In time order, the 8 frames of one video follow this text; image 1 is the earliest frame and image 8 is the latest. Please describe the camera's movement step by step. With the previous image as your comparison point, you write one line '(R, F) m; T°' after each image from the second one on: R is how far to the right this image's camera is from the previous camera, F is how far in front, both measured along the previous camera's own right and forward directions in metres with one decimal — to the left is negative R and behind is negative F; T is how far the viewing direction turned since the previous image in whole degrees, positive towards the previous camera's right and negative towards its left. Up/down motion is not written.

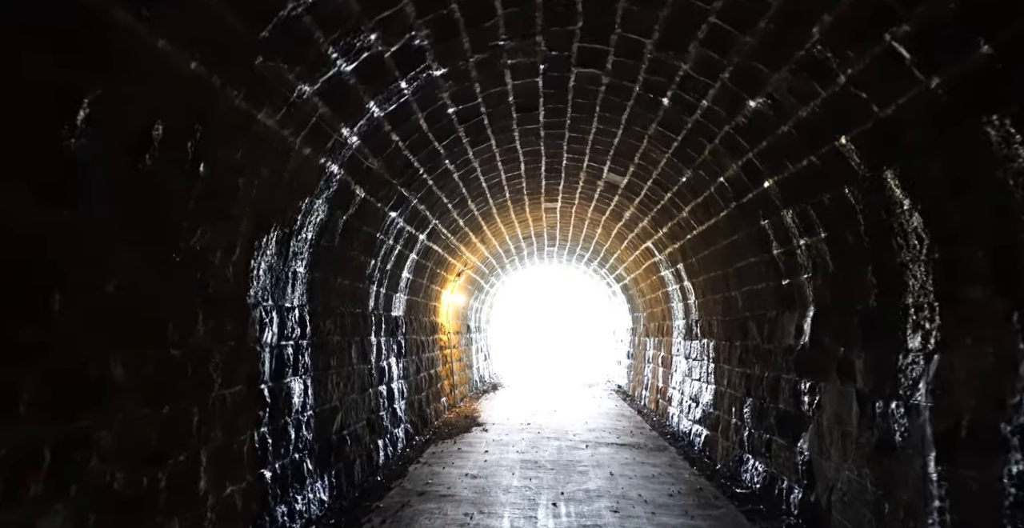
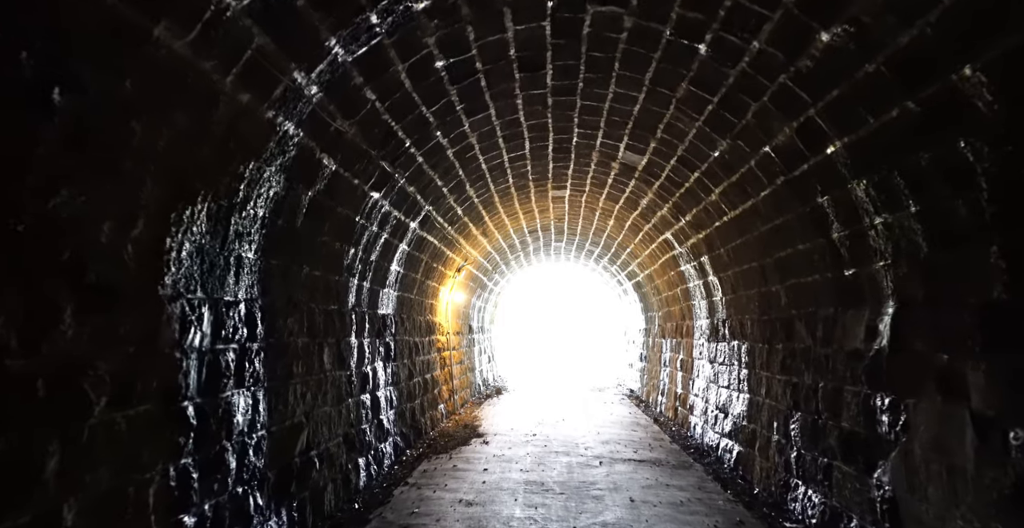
(0.0, +1.0) m; -1°
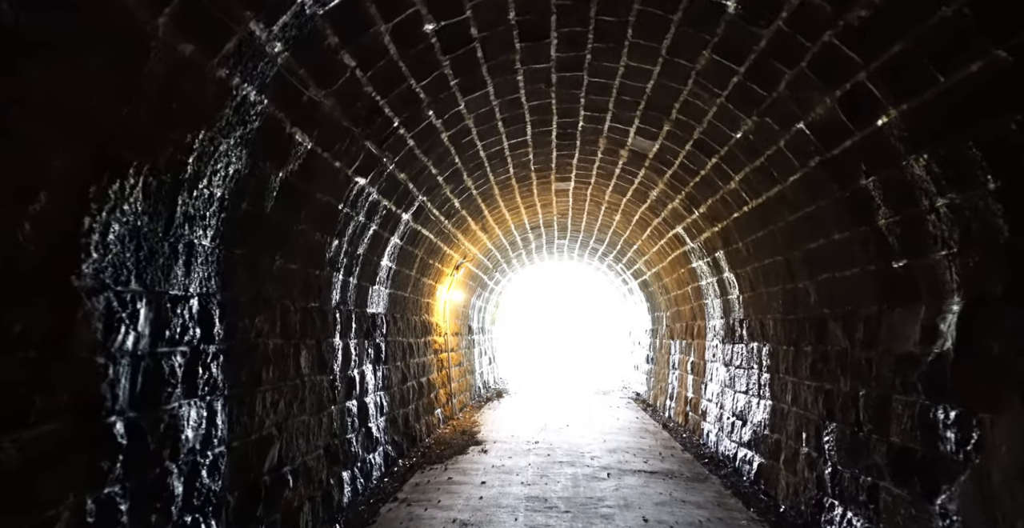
(0.0, +0.6) m; 0°
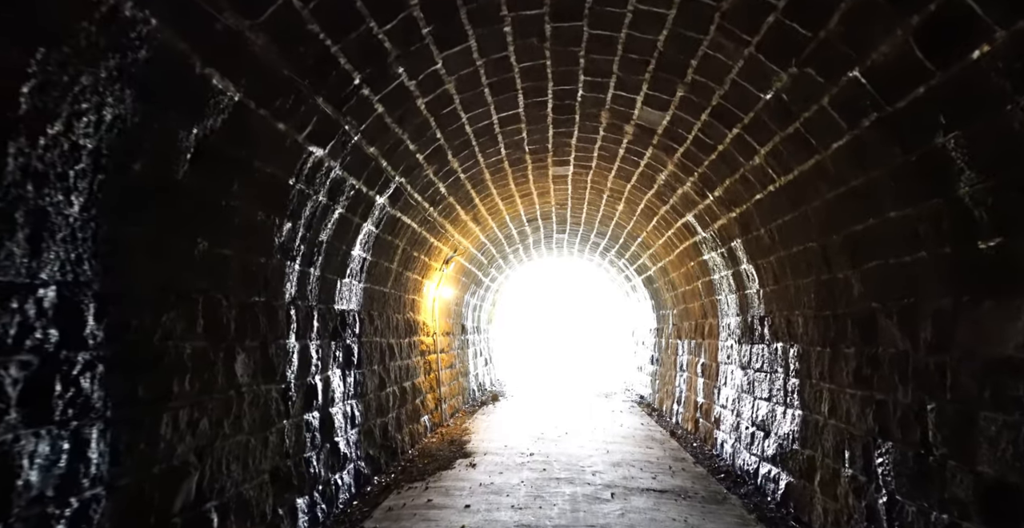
(+0.1, +0.9) m; 0°
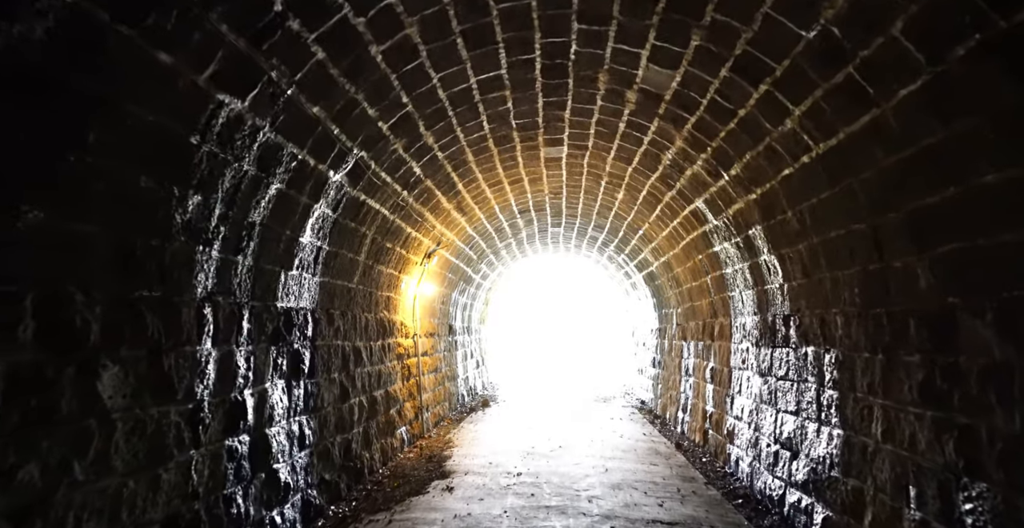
(+0.1, +1.0) m; 0°
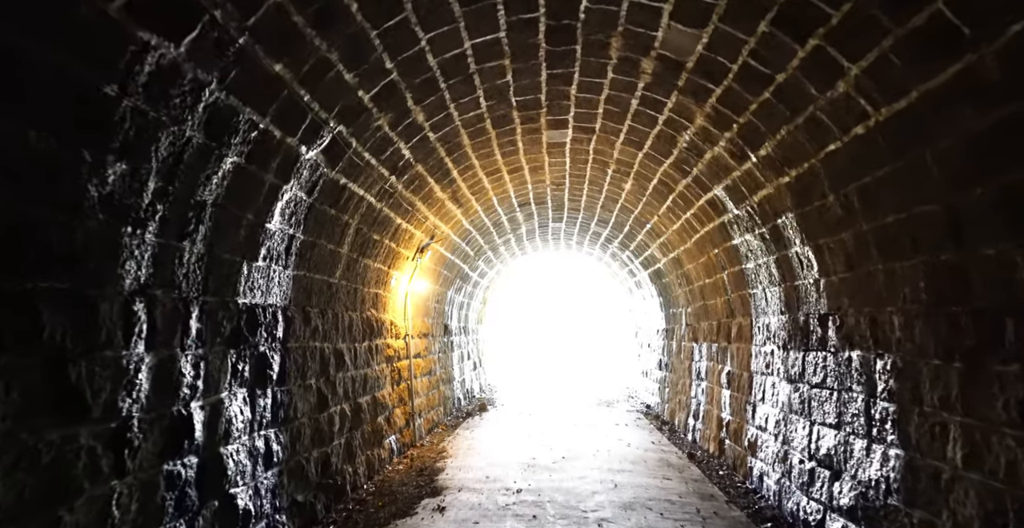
(0.0, +0.7) m; 0°
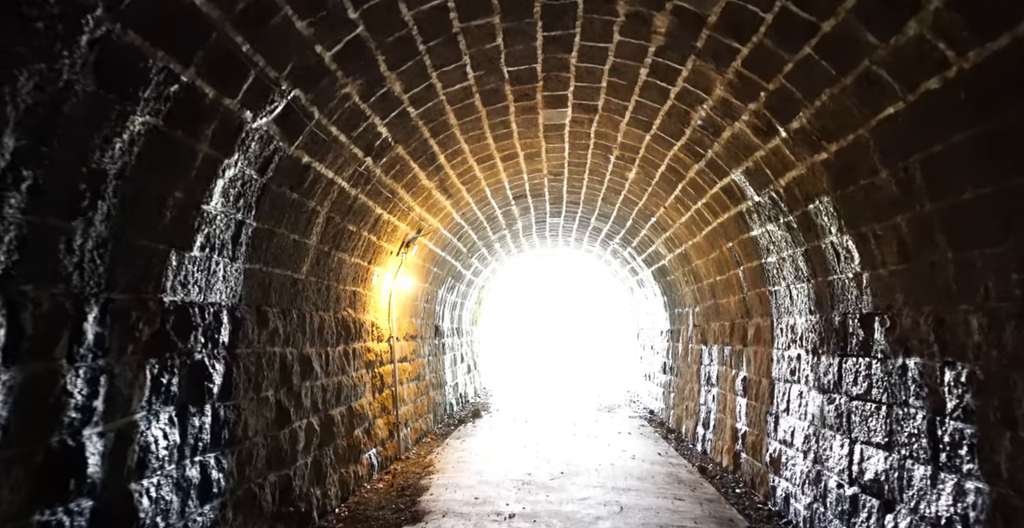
(+0.1, +0.8) m; 0°
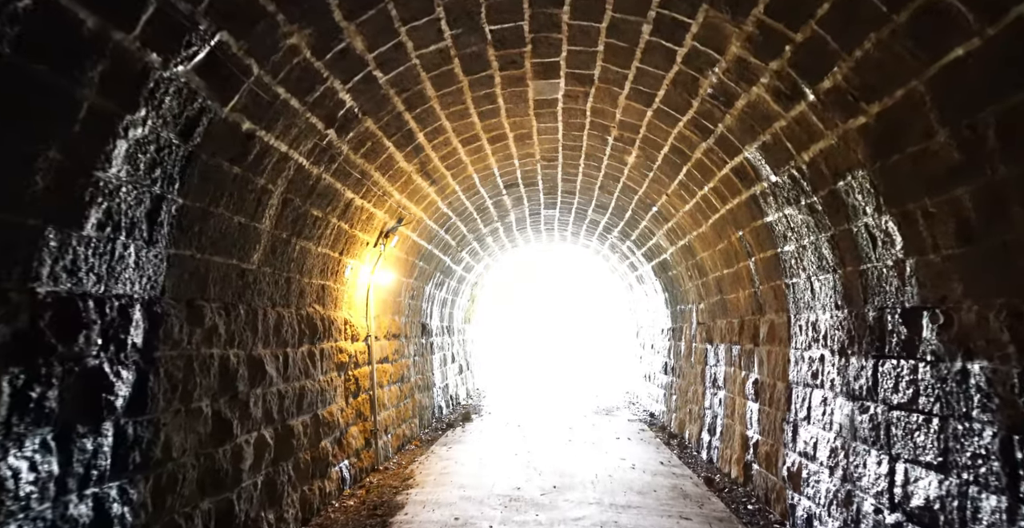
(+0.1, +0.7) m; 0°
